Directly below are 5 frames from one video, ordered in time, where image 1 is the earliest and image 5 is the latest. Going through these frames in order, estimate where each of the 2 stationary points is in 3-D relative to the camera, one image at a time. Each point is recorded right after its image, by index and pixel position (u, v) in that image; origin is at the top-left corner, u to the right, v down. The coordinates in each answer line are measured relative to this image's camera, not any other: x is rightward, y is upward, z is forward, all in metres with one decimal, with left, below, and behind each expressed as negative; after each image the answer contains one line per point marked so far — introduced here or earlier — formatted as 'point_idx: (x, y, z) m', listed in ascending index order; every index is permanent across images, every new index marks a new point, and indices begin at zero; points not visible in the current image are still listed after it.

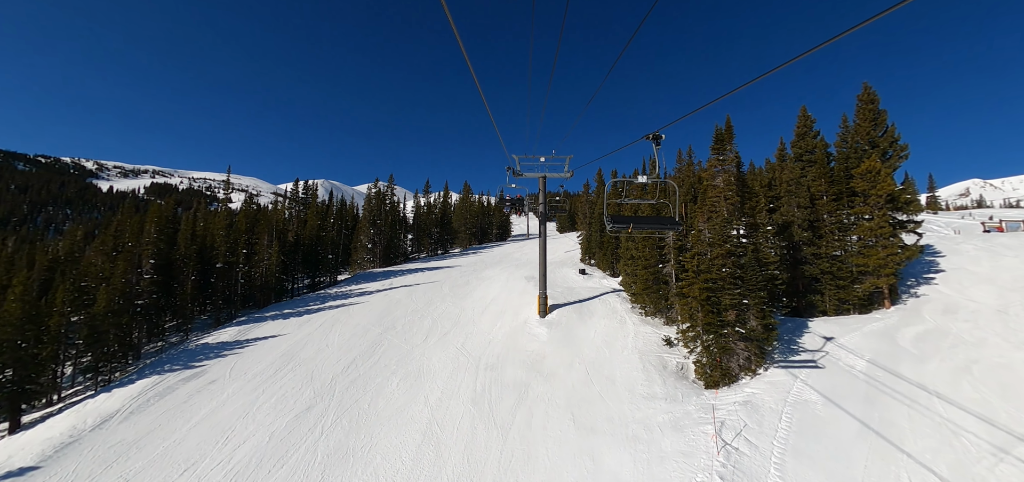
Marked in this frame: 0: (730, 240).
0: (+8.1, 0.0, +12.6) m
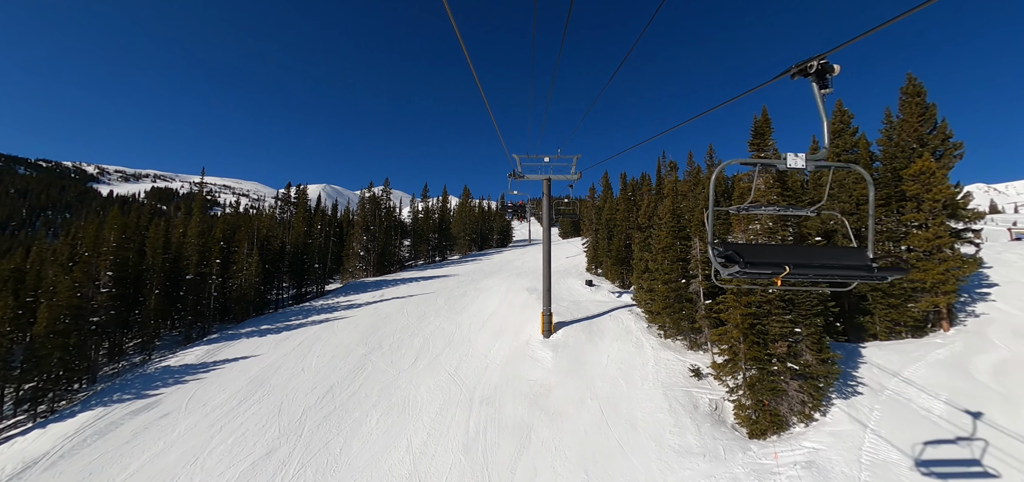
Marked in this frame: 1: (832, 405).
0: (+8.1, -0.5, +10.4) m
1: (+9.5, -4.9, +10.1) m
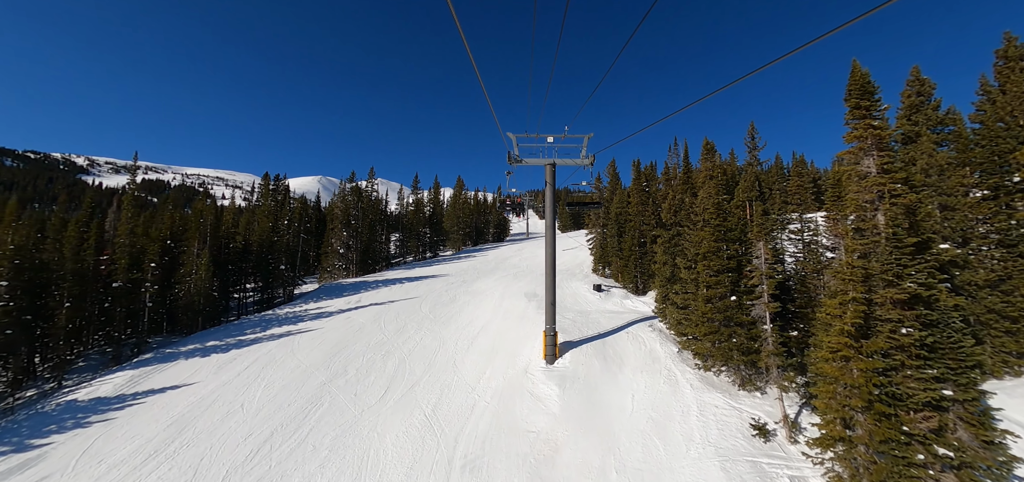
0: (+7.9, -0.7, +6.8) m
1: (+9.3, -5.1, +6.6) m
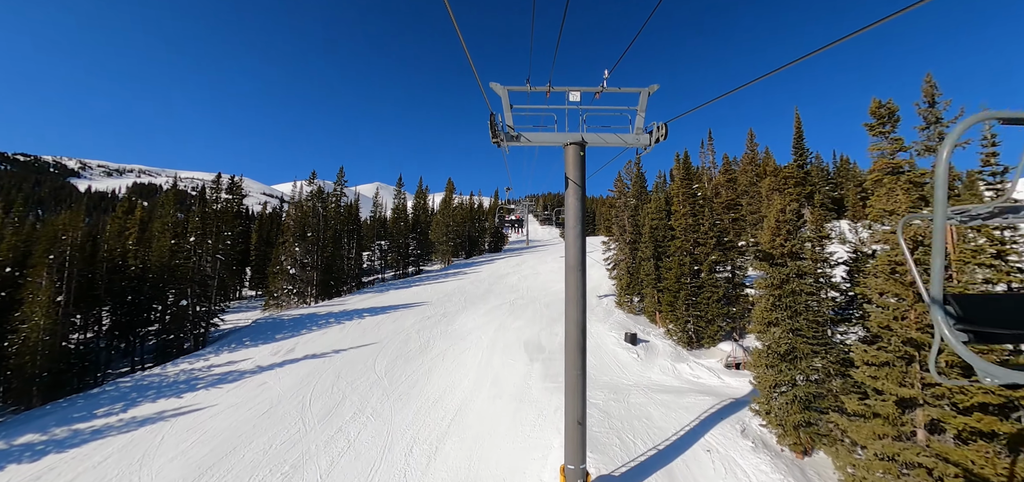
0: (+7.7, -1.7, 0.0) m
1: (+9.1, -6.2, -0.2) m
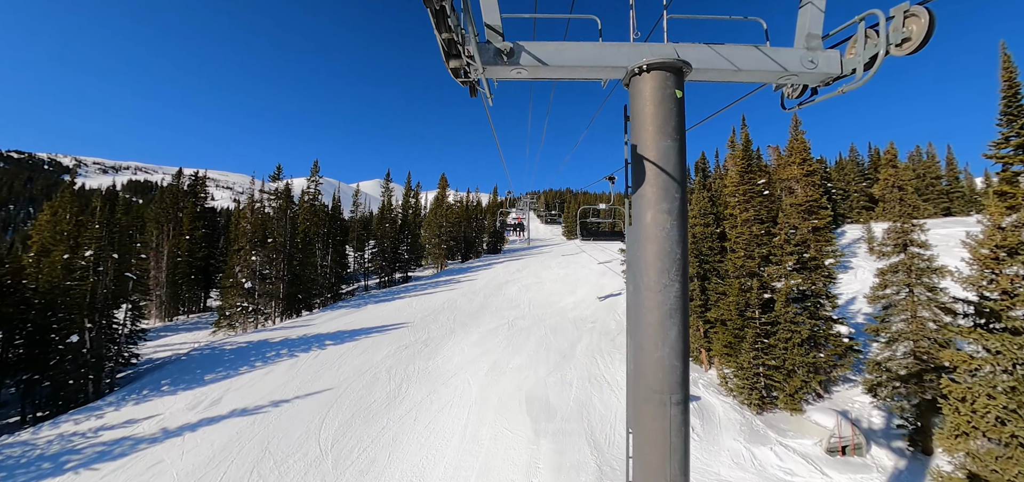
0: (+7.6, -2.4, -4.2) m
1: (+9.0, -6.9, -4.4) m
